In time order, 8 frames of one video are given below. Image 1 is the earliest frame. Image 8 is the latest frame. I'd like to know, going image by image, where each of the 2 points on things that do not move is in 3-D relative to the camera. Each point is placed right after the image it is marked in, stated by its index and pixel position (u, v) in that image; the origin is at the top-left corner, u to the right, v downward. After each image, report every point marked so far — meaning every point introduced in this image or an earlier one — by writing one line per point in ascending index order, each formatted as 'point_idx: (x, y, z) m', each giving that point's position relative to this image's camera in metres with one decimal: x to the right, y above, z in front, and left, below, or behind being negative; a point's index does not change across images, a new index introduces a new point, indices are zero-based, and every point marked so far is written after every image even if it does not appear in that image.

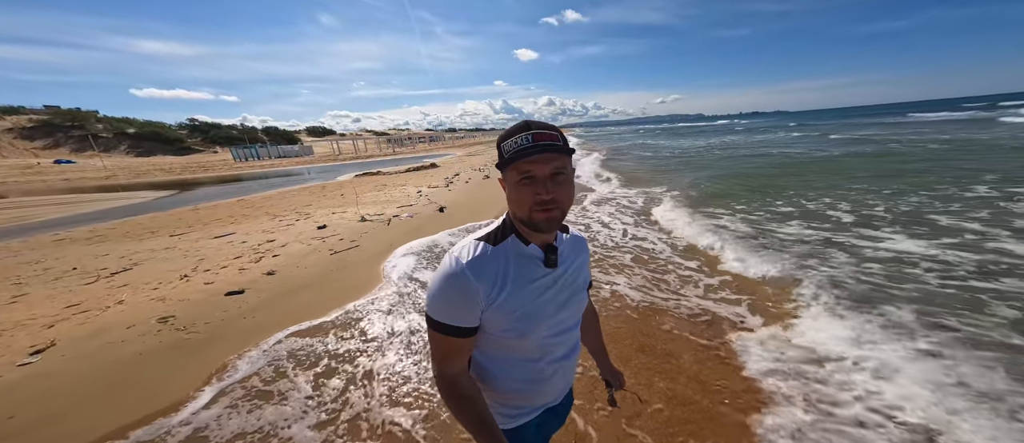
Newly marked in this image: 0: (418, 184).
0: (-4.7, +2.0, +15.3) m
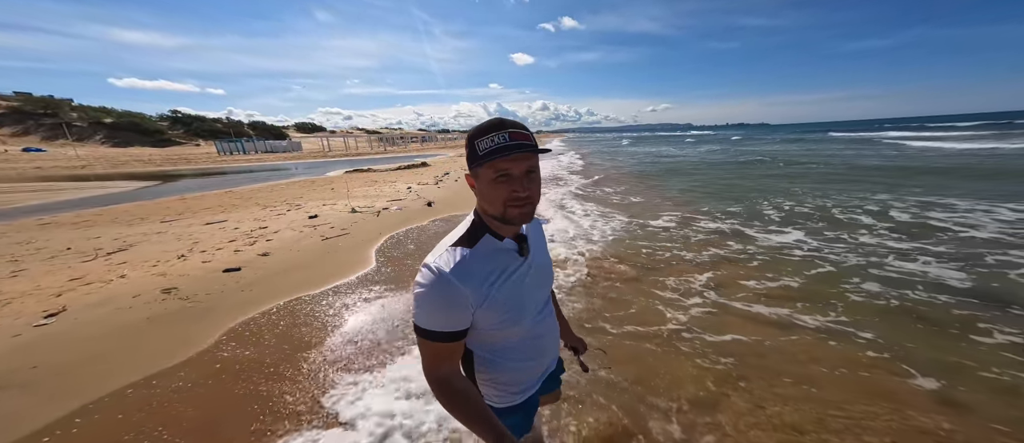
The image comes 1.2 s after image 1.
0: (-5.2, +2.0, +15.2) m
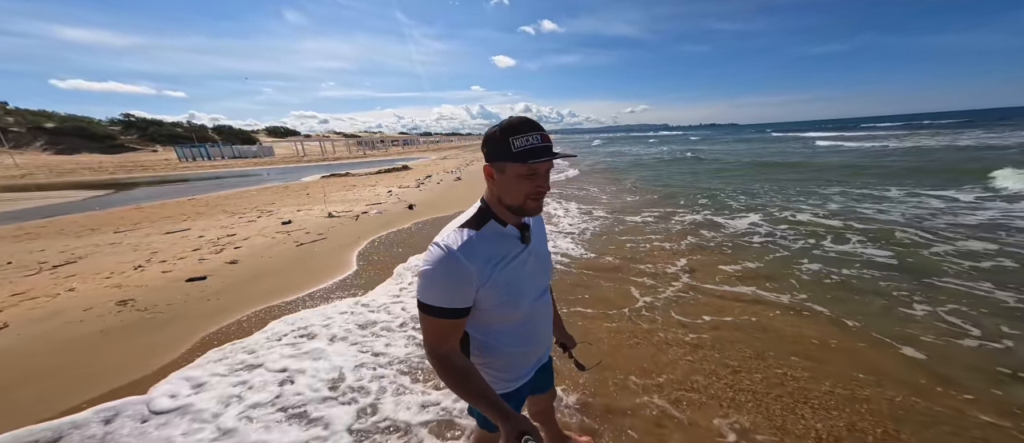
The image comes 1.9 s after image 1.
0: (-6.1, +1.8, +14.9) m
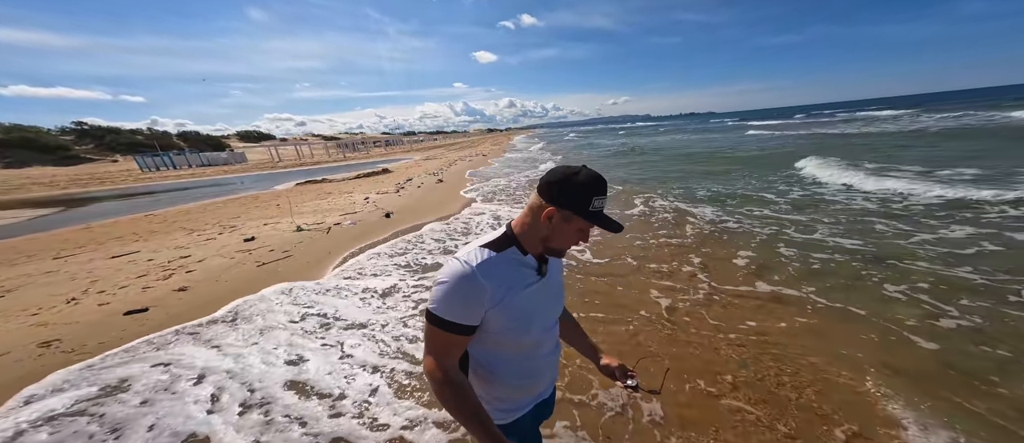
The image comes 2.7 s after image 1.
0: (-6.5, +1.5, +14.0) m
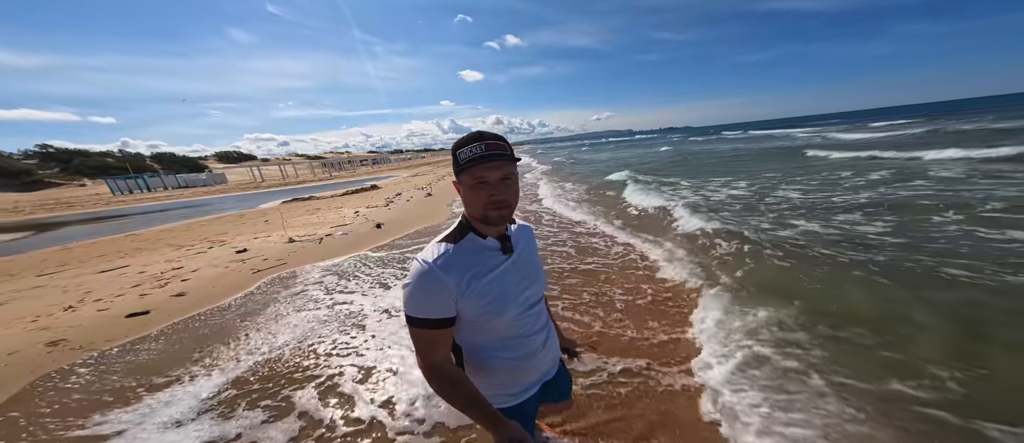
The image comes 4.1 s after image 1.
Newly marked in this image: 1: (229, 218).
0: (-6.8, +0.7, +13.7) m
1: (-11.5, +0.1, +12.5) m
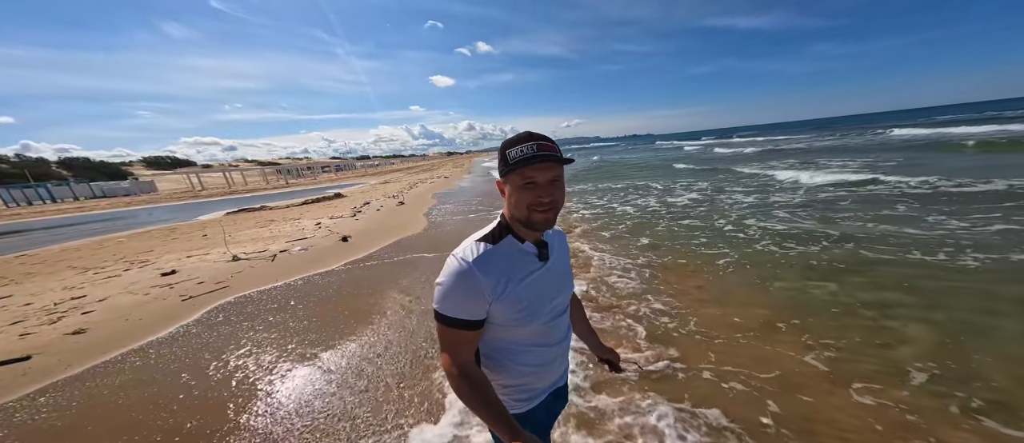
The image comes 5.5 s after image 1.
0: (-7.7, +0.2, +12.3) m
1: (-12.2, -0.5, +10.6) m
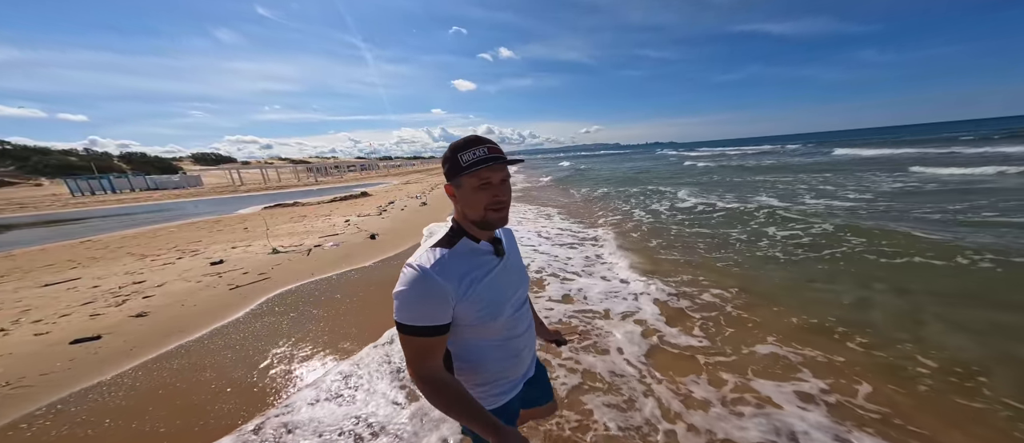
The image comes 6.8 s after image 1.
0: (-7.1, +0.3, +13.1) m
1: (-11.7, -0.1, +11.6) m
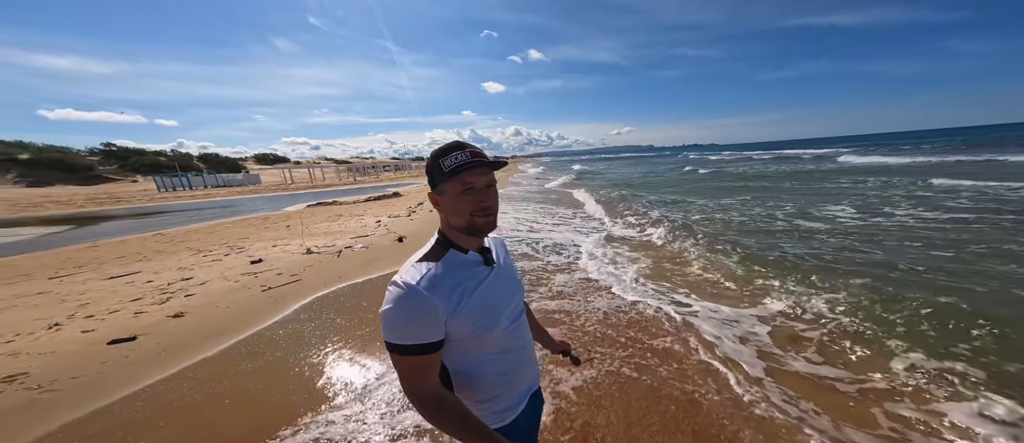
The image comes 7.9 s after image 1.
0: (-6.3, +0.4, +14.2) m
1: (-11.1, 0.0, +13.2) m
